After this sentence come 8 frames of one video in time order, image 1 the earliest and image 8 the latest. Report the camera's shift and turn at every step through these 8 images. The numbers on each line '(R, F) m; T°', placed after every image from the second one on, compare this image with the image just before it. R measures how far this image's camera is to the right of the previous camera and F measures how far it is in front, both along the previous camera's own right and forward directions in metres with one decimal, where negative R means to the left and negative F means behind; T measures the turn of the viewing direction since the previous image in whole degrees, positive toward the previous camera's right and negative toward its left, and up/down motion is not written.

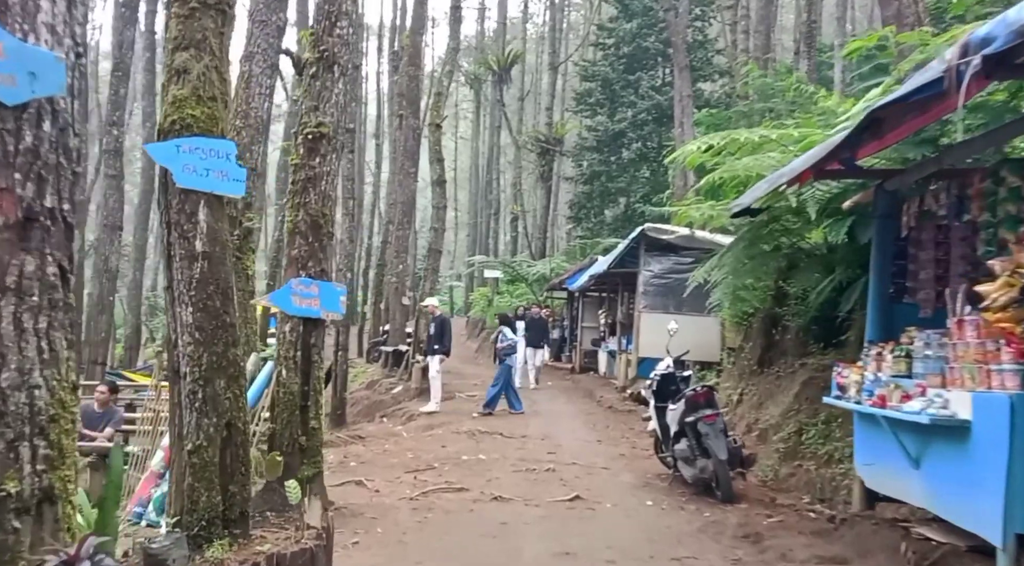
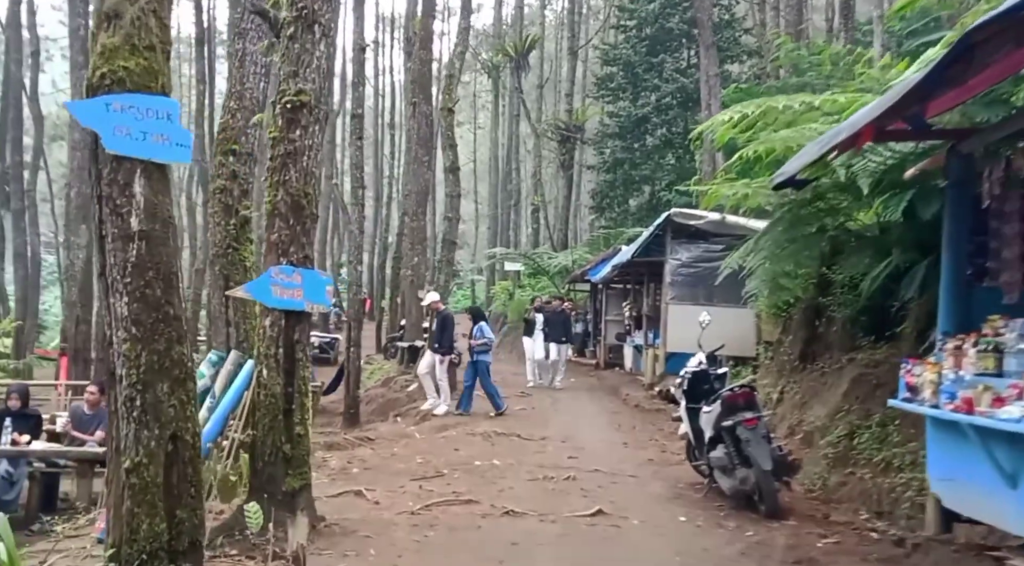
(+0.1, +0.7) m; -2°
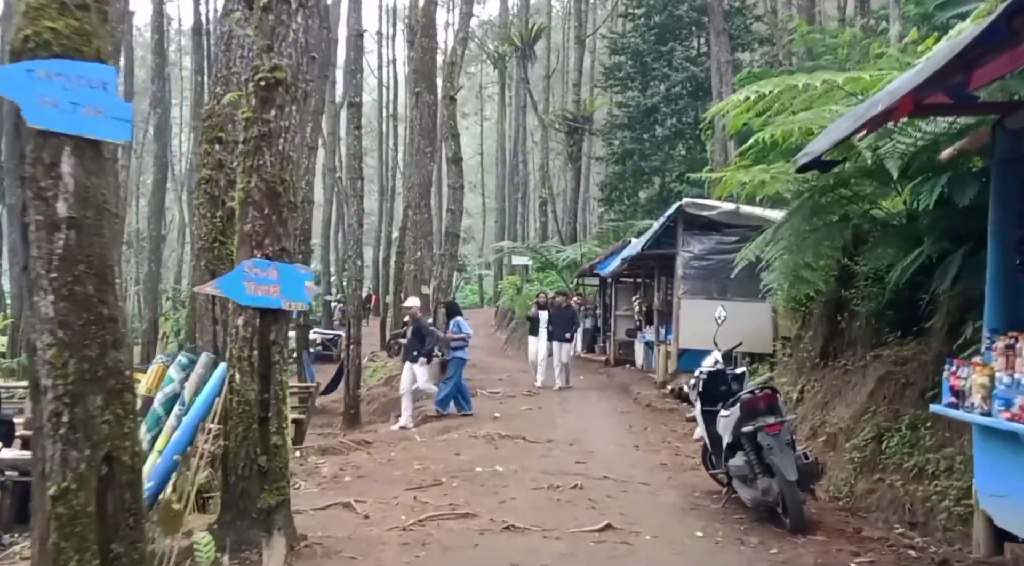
(+0.1, +0.4) m; -1°
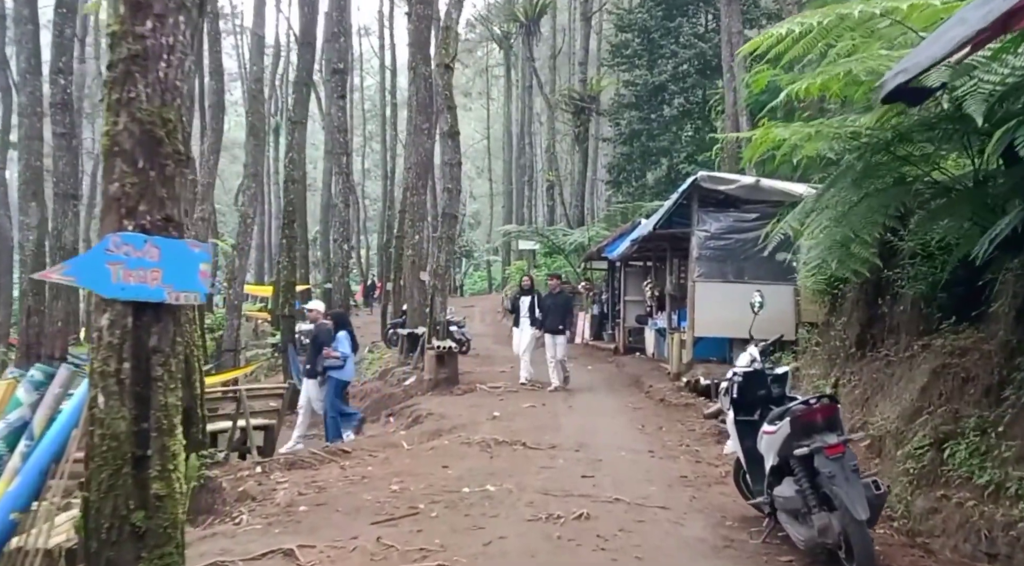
(+0.1, +1.1) m; 0°
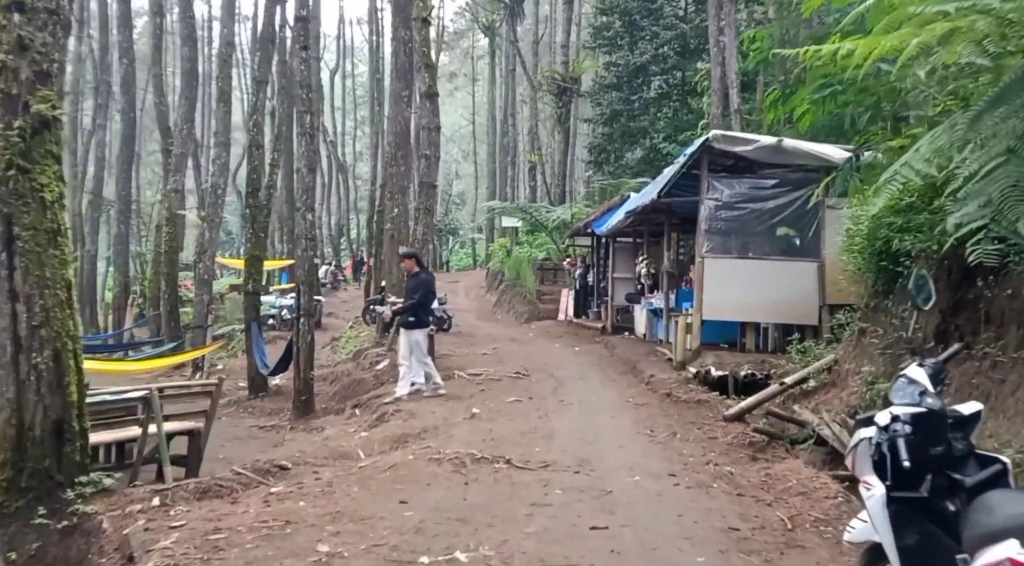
(0.0, +2.0) m; +1°
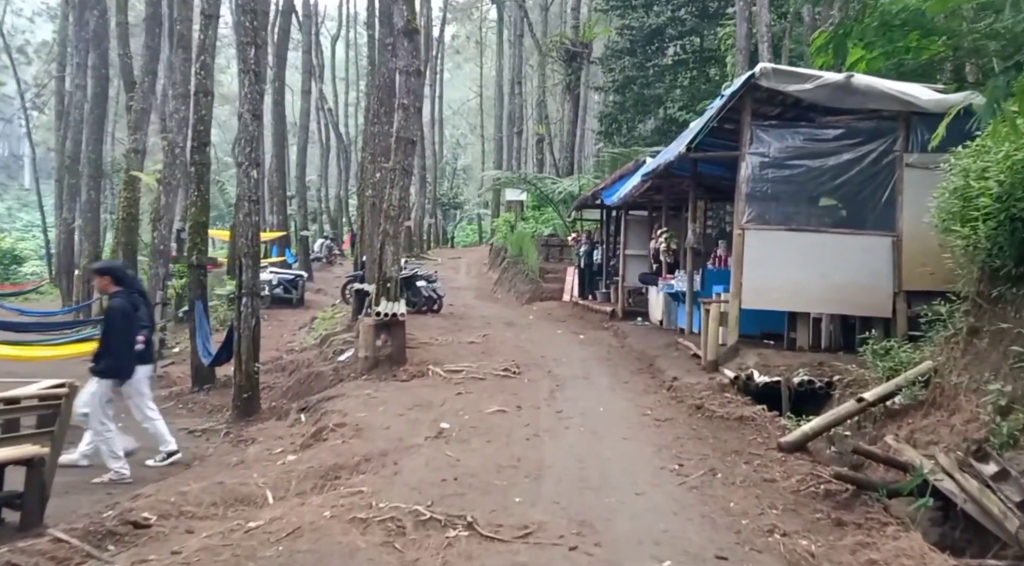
(+0.2, +2.5) m; -1°
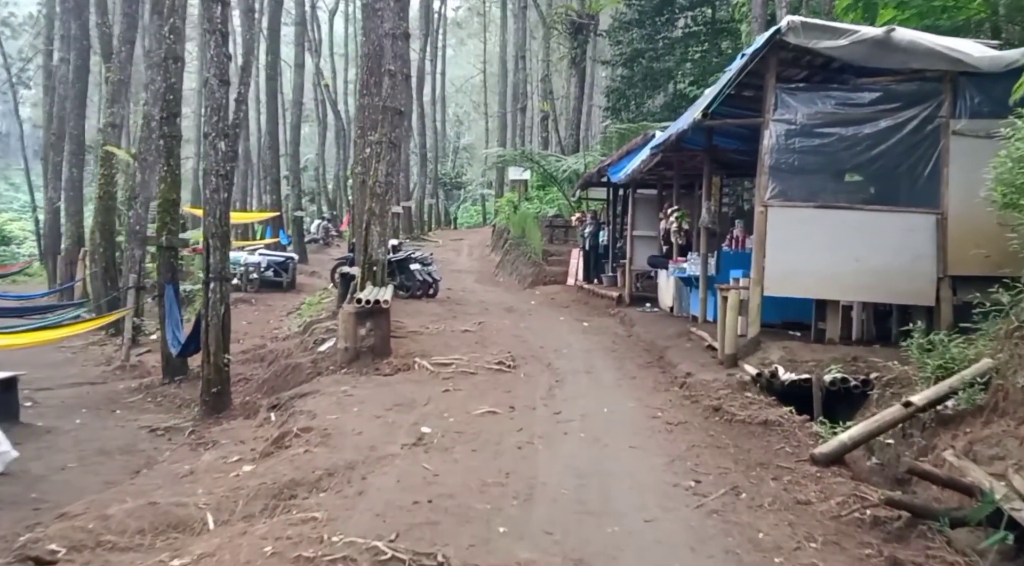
(+0.1, +0.9) m; 0°
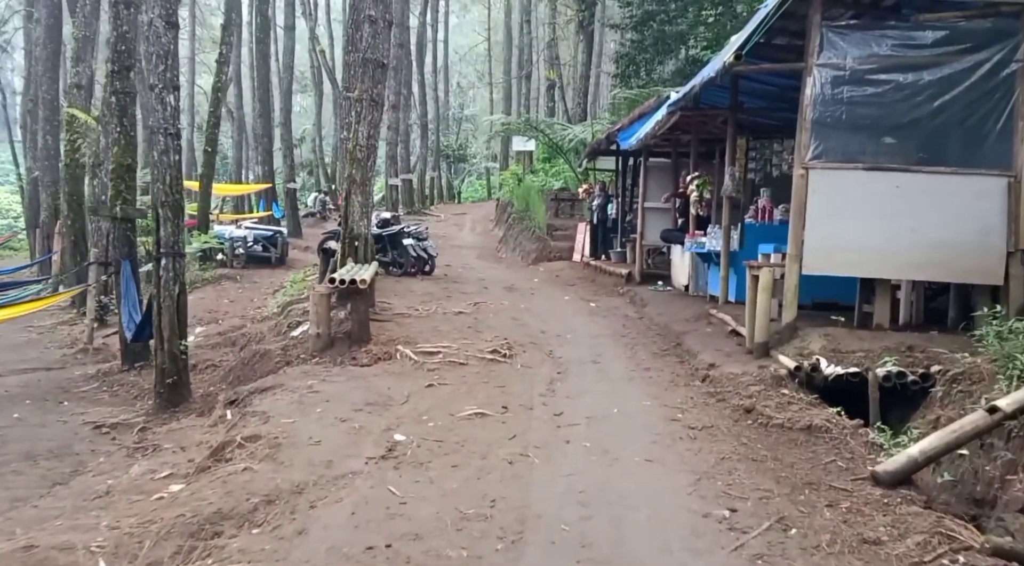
(+0.1, +1.1) m; -1°
